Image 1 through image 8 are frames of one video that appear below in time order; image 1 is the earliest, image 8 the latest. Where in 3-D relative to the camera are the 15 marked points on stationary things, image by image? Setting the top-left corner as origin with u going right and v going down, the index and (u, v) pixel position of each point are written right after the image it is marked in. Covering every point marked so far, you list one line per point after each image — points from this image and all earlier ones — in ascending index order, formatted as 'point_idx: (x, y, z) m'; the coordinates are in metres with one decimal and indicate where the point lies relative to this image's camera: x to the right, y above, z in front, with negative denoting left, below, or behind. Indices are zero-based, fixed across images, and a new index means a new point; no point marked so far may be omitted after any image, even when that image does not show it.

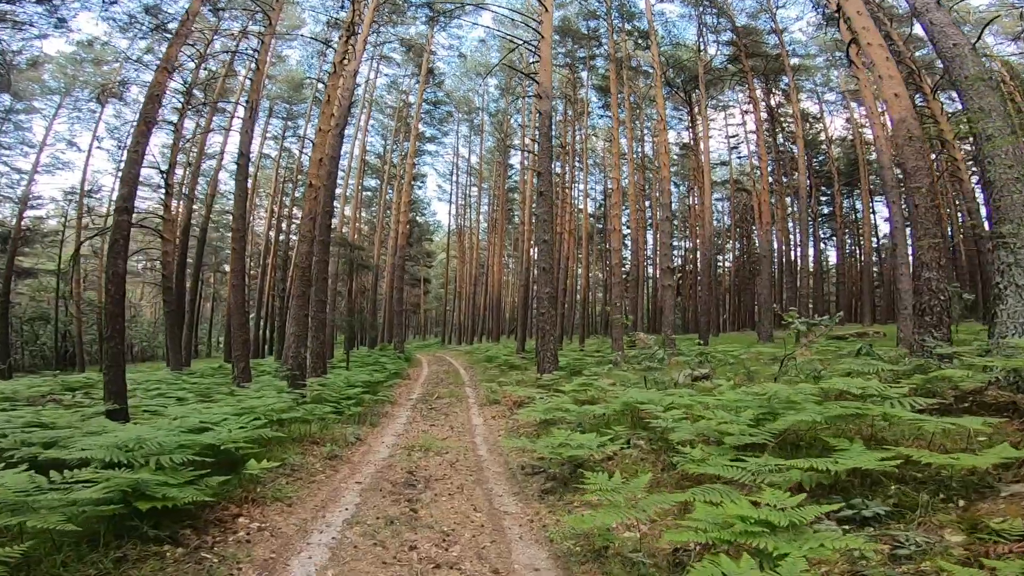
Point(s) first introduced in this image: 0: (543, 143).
0: (+0.7, +3.2, +11.1) m
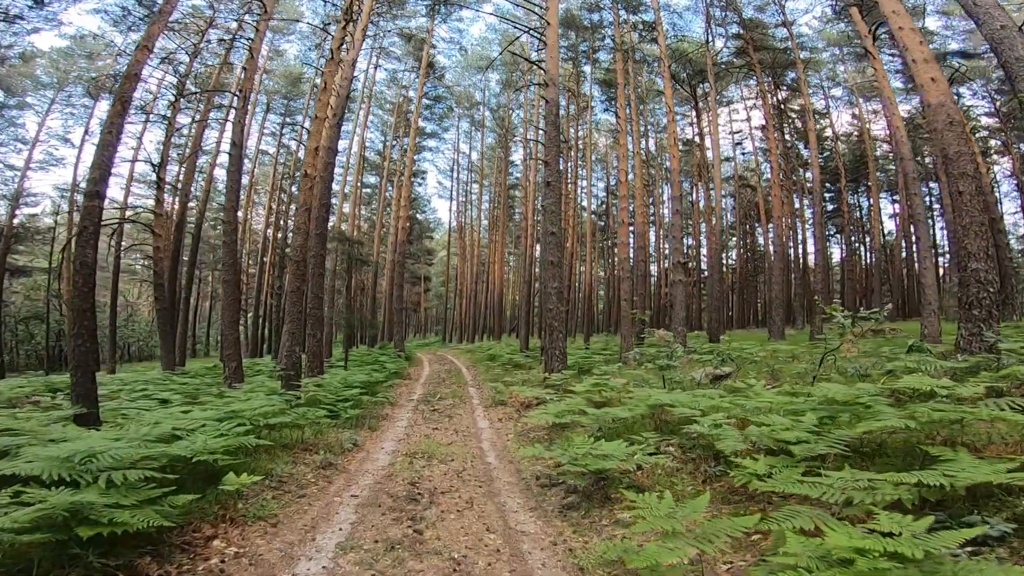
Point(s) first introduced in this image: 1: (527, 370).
0: (+0.8, +3.3, +10.6) m
1: (+0.4, -2.1, +12.3) m
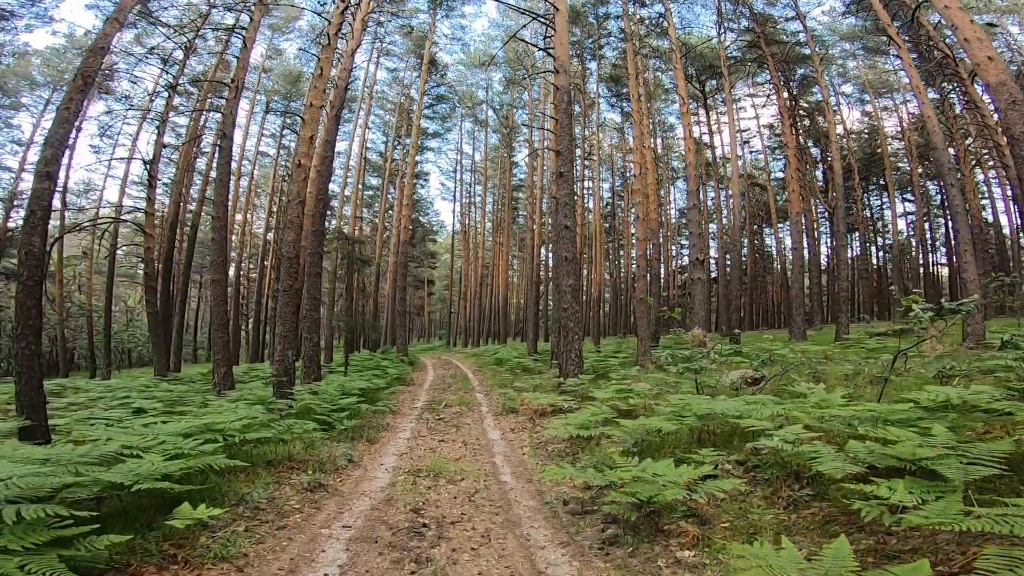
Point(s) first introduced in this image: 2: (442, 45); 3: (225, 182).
0: (+1.0, +3.4, +9.9) m
1: (+0.6, -2.1, +11.6) m
2: (-2.7, +9.4, +18.9) m
3: (-5.5, +2.0, +9.4) m
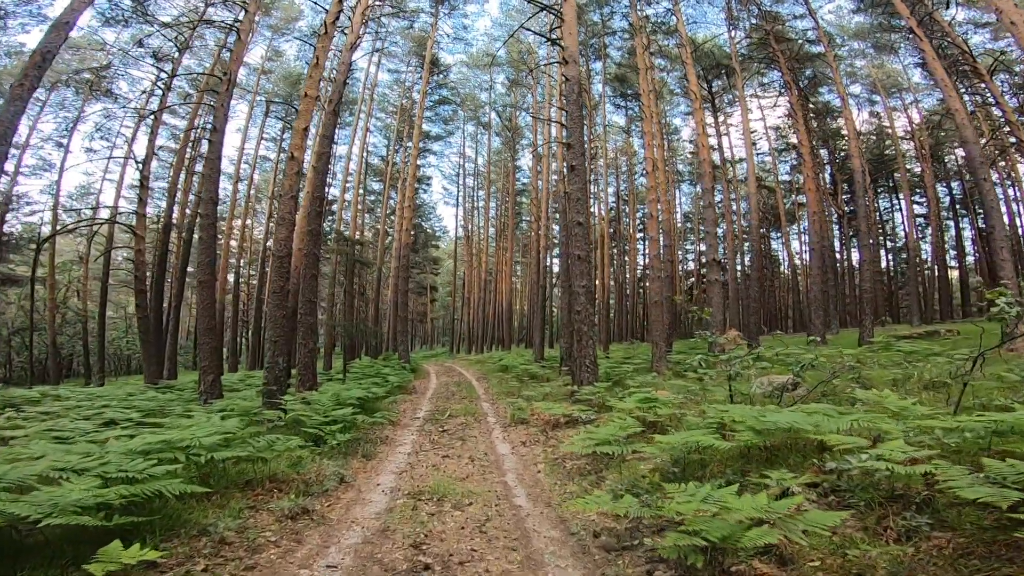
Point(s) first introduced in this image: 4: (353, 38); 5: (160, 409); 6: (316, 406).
0: (+1.2, +3.3, +9.4) m
1: (+0.8, -2.2, +10.9) m
2: (-2.6, +9.2, +18.4) m
3: (-5.4, +2.0, +8.8) m
4: (-3.7, +5.8, +11.3) m
5: (-5.1, -1.7, +7.1) m
6: (-2.7, -1.6, +6.6) m
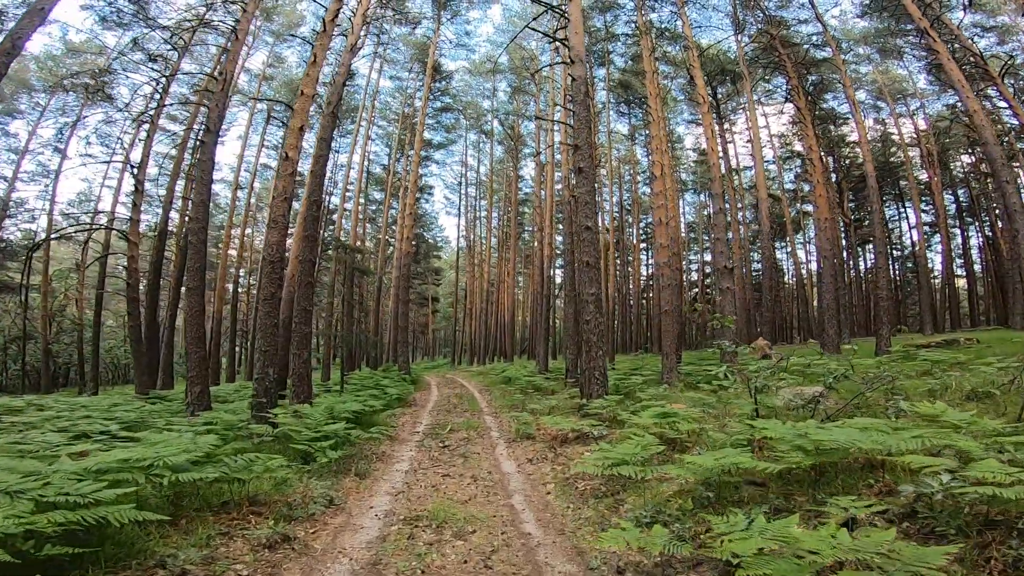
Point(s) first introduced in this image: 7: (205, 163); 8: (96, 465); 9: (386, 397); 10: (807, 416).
0: (+1.2, +3.2, +9.0) m
1: (+0.9, -2.3, +10.5) m
2: (-2.5, +8.9, +18.2) m
3: (-5.3, +1.9, +8.5) m
4: (-3.6, +5.6, +11.1) m
5: (-5.0, -1.8, +6.6) m
6: (-2.6, -1.7, +6.2) m
7: (-5.3, +2.2, +8.4) m
8: (-2.9, -1.2, +3.2) m
9: (-2.8, -2.4, +10.9) m
10: (+3.1, -1.4, +5.2) m
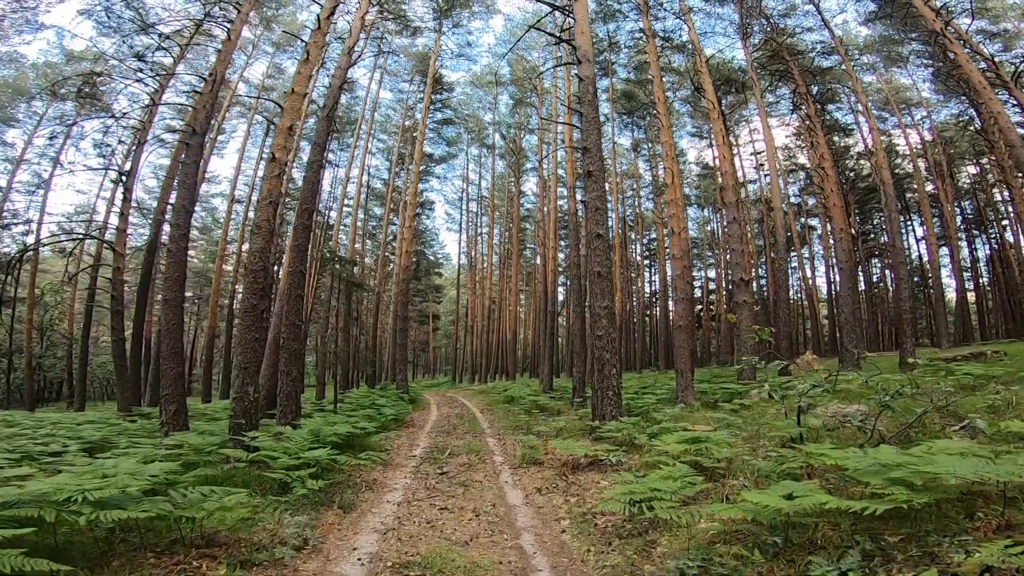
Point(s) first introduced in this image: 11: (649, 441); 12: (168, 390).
0: (+1.3, +3.0, +8.6) m
1: (+1.0, -2.6, +9.8) m
2: (-2.4, +8.3, +18.0) m
3: (-5.2, +1.7, +8.0) m
4: (-3.5, +5.4, +10.7) m
5: (-5.0, -1.9, +6.0) m
6: (-2.5, -1.8, +5.5) m
7: (-5.3, +2.0, +7.9) m
8: (-2.8, -1.2, +2.6) m
9: (-2.7, -2.7, +10.2) m
10: (+3.2, -1.4, +4.5) m
11: (+1.7, -1.9, +6.1) m
12: (-5.0, -1.5, +7.2) m
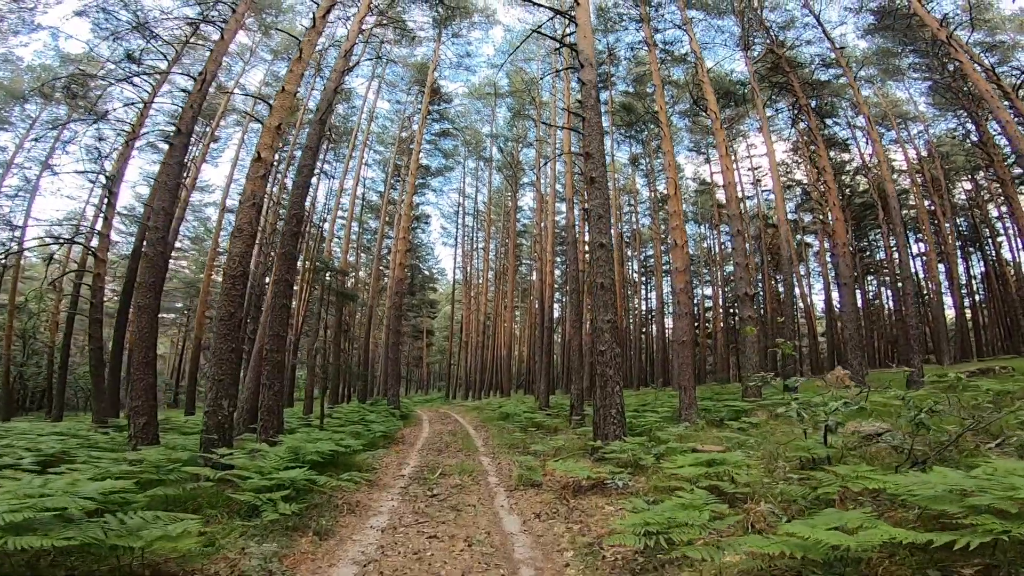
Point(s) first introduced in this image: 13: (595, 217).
0: (+1.3, +2.8, +8.3) m
1: (+0.9, -2.8, +9.3) m
2: (-2.4, +7.9, +17.8) m
3: (-5.3, +1.6, +7.6) m
4: (-3.6, +5.2, +10.4) m
5: (-5.0, -2.0, +5.5) m
6: (-2.6, -1.8, +5.1) m
7: (-5.3, +1.9, +7.5) m
8: (-2.8, -1.1, +2.1) m
9: (-2.8, -2.9, +9.7) m
10: (+3.2, -1.5, +4.1) m
11: (+1.7, -2.0, +5.7) m
12: (-5.1, -1.6, +6.7) m
13: (+1.3, +1.2, +7.7) m
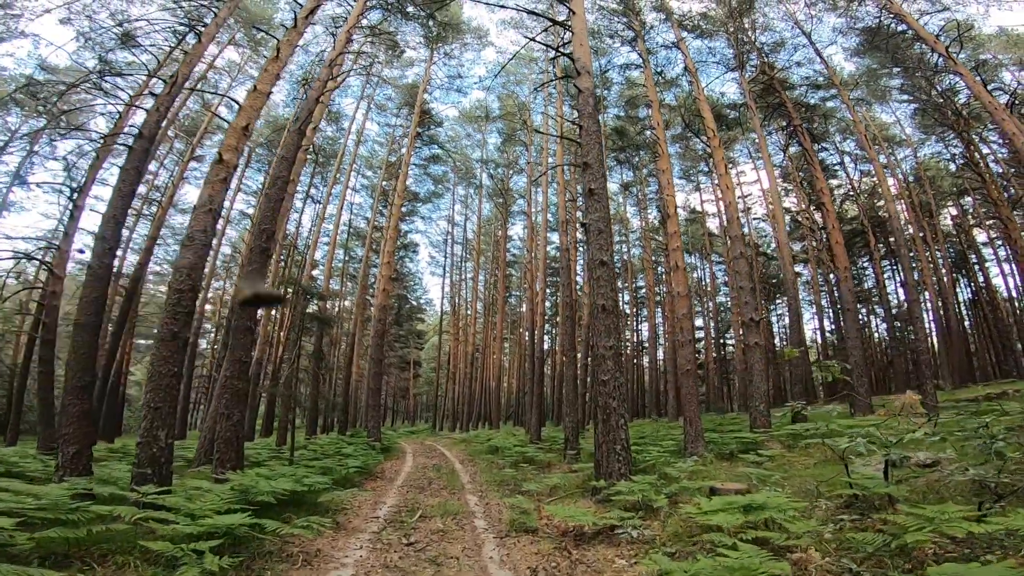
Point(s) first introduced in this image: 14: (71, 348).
0: (+1.2, +2.5, +7.8) m
1: (+0.7, -3.2, +8.4) m
2: (-2.7, +6.9, +17.6) m
3: (-5.4, +1.4, +6.9) m
4: (-3.7, +4.7, +10.0) m
5: (-5.1, -2.0, +4.6) m
6: (-2.6, -1.9, +4.2) m
7: (-5.4, +1.7, +6.9) m
8: (-2.8, -1.0, +1.3) m
9: (-3.0, -3.3, +8.7) m
10: (+3.1, -1.5, +3.4) m
11: (+1.6, -2.1, +4.9) m
12: (-5.2, -1.7, +5.8) m
13: (+1.2, +0.9, +7.2) m
14: (-5.4, -0.7, +6.0) m
